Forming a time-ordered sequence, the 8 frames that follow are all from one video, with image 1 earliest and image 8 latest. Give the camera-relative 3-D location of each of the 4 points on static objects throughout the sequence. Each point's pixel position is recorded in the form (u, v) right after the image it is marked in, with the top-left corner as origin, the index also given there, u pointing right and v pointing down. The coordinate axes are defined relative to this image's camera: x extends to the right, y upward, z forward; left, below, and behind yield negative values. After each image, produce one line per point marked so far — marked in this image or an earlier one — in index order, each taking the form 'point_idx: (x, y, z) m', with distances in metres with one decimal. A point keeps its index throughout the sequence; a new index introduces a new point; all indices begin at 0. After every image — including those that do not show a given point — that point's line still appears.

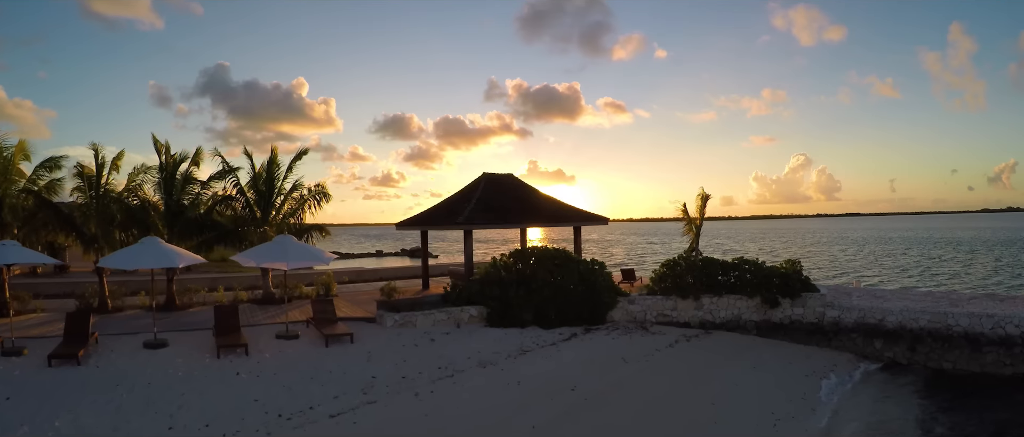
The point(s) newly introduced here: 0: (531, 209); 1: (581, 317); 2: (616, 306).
0: (+0.4, +0.2, +10.6) m
1: (+1.1, -1.6, +8.5) m
2: (+1.8, -1.5, +8.8) m
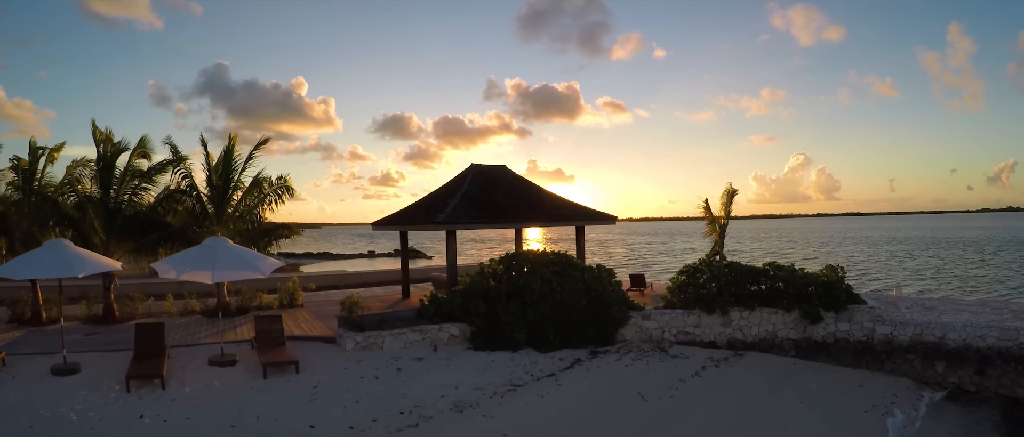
0: (+0.3, +0.2, +9.0) m
1: (+0.9, -1.6, +6.9) m
2: (+1.6, -1.4, +7.2) m
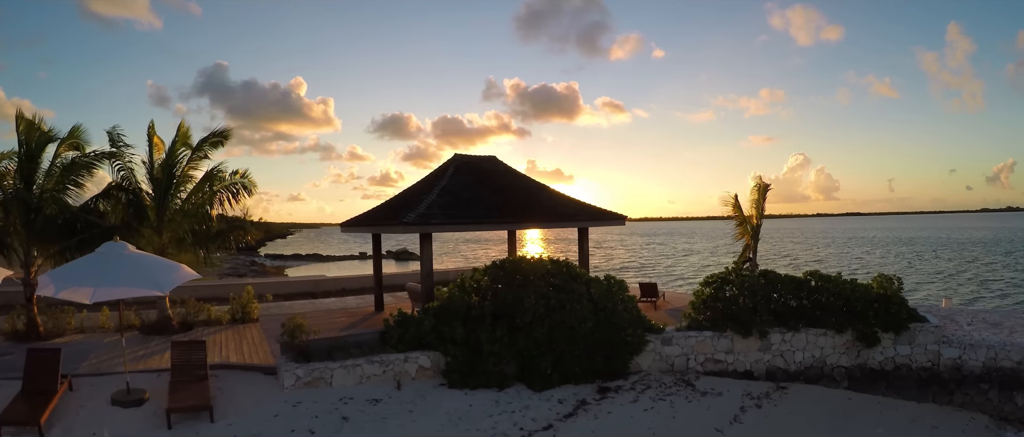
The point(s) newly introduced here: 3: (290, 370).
0: (+0.1, +0.2, +7.6) m
1: (+0.8, -1.6, +5.4) m
2: (+1.5, -1.4, +5.8) m
3: (-2.2, -1.5, +5.2) m
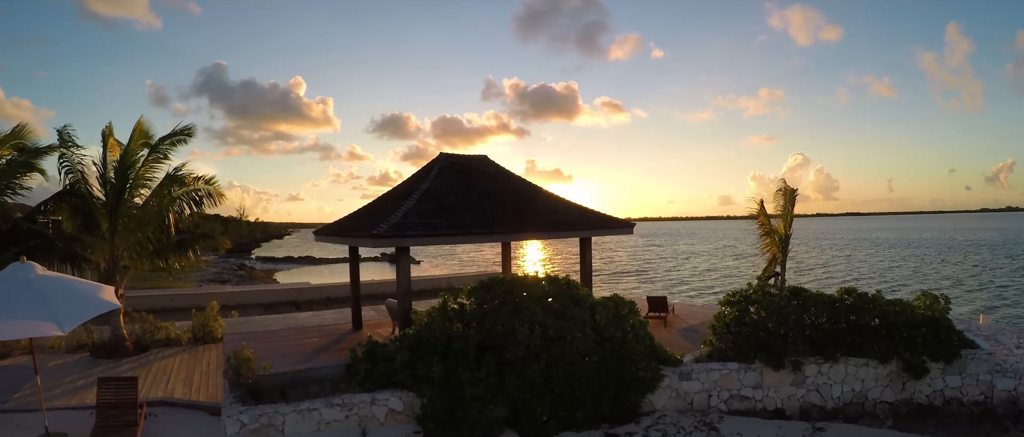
0: (0.0, +0.1, +6.7) m
1: (+0.7, -1.7, +4.5) m
2: (+1.4, -1.5, +4.9) m
3: (-2.3, -1.6, +4.3) m
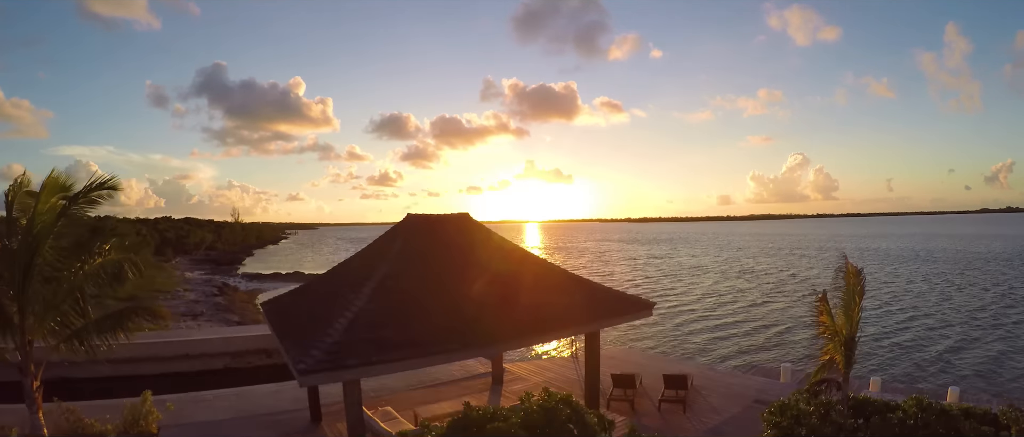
0: (-0.1, -0.8, +5.4) m
1: (+0.6, -2.6, +3.2) m
2: (+1.2, -2.4, +3.6) m
3: (-2.4, -2.5, +3.0) m
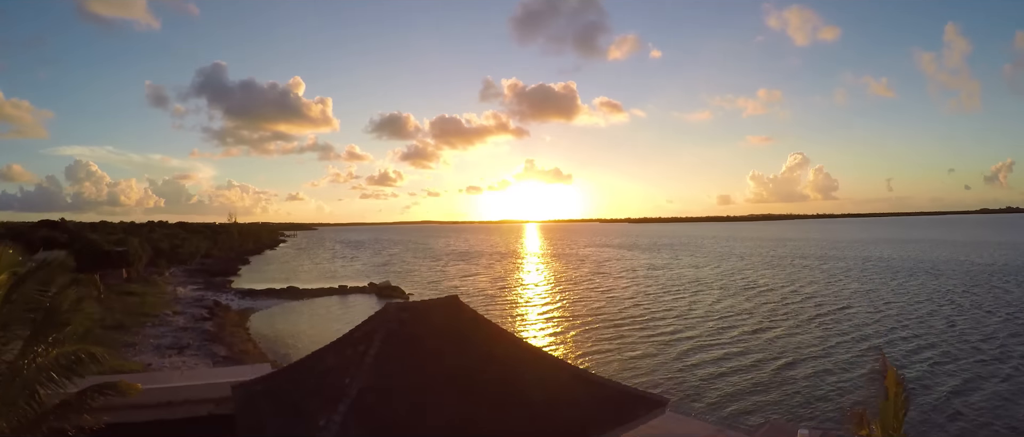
0: (-0.2, -1.6, +4.8) m
1: (+0.5, -3.4, +2.7) m
2: (+1.2, -3.3, +3.0) m
3: (-2.5, -3.4, +2.4) m
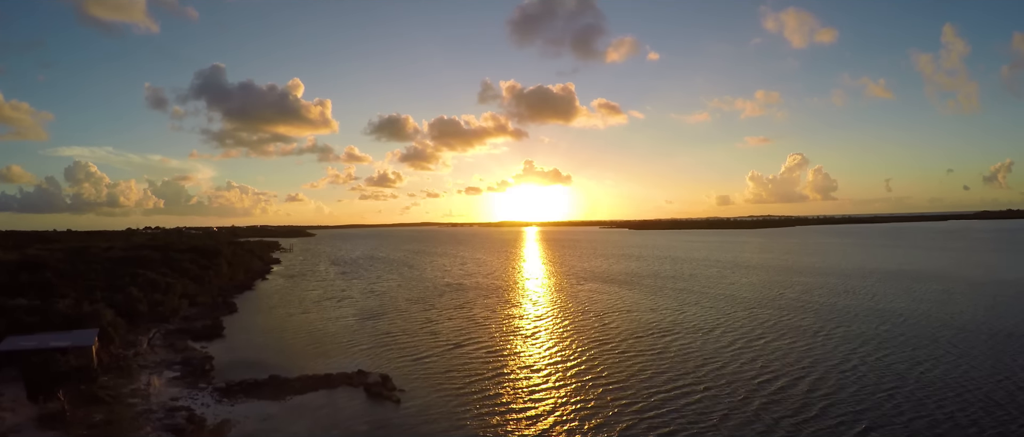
0: (-0.4, -6.5, +3.2) m
1: (+0.3, -8.3, +1.0) m
2: (+1.0, -8.1, +1.4) m
3: (-2.7, -8.3, +0.8) m
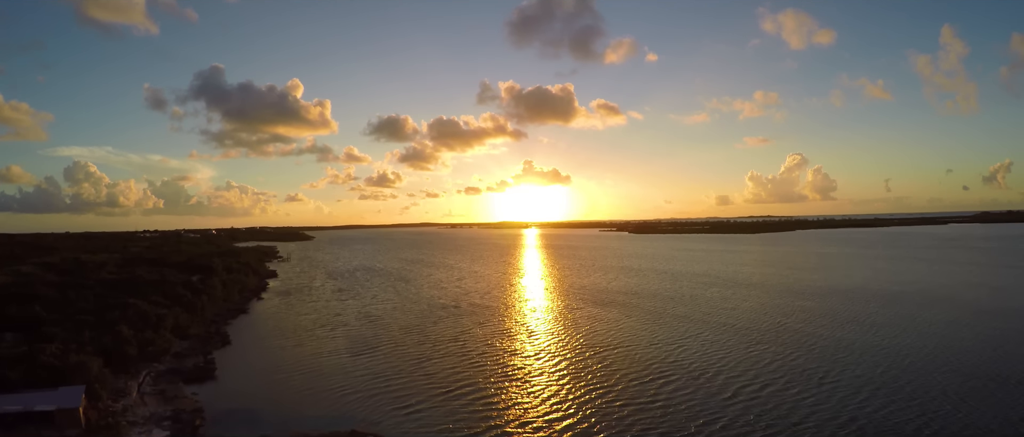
0: (-0.6, -9.8, +2.6) m
1: (+0.1, -11.6, +0.4) m
2: (+0.7, -11.4, +0.8) m
3: (-2.9, -11.6, +0.2) m
